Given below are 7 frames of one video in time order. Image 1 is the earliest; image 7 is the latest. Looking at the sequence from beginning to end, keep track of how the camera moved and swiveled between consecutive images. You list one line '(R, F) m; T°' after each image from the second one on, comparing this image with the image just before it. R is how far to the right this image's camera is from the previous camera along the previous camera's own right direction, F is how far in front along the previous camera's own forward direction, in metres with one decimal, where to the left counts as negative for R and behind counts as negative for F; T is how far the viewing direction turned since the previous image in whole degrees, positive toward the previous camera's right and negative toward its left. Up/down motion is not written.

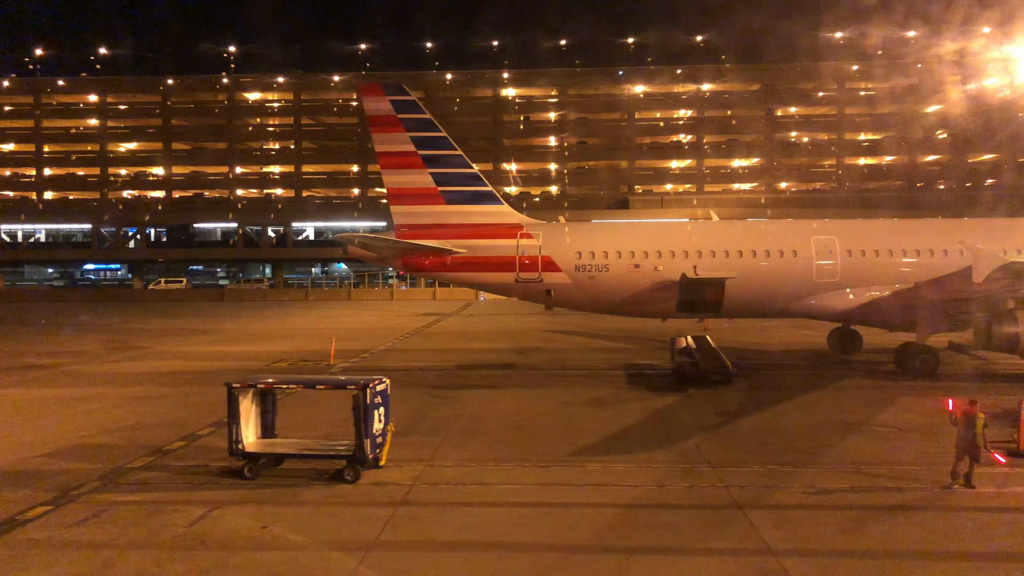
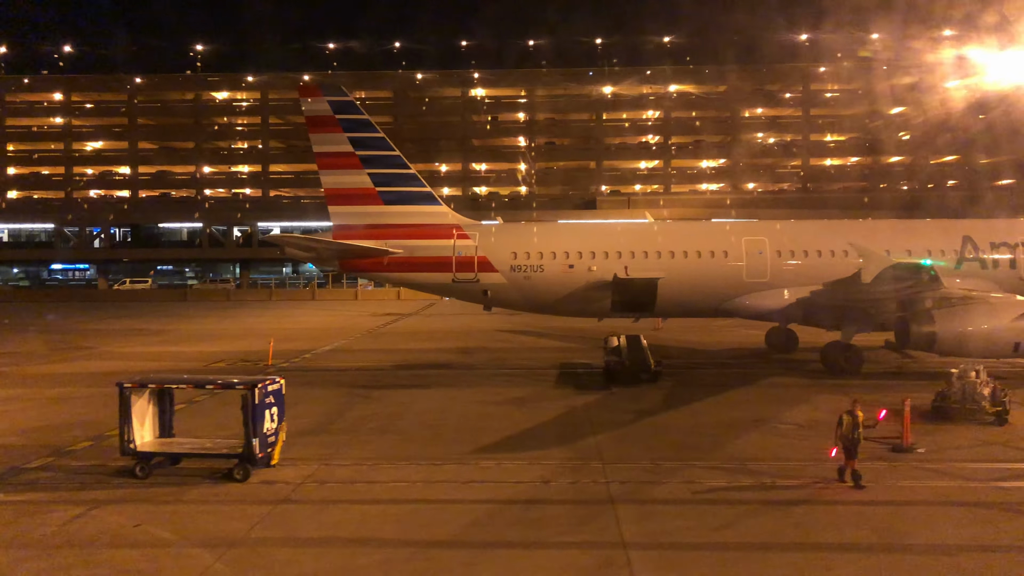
(+0.8, -0.1) m; +1°
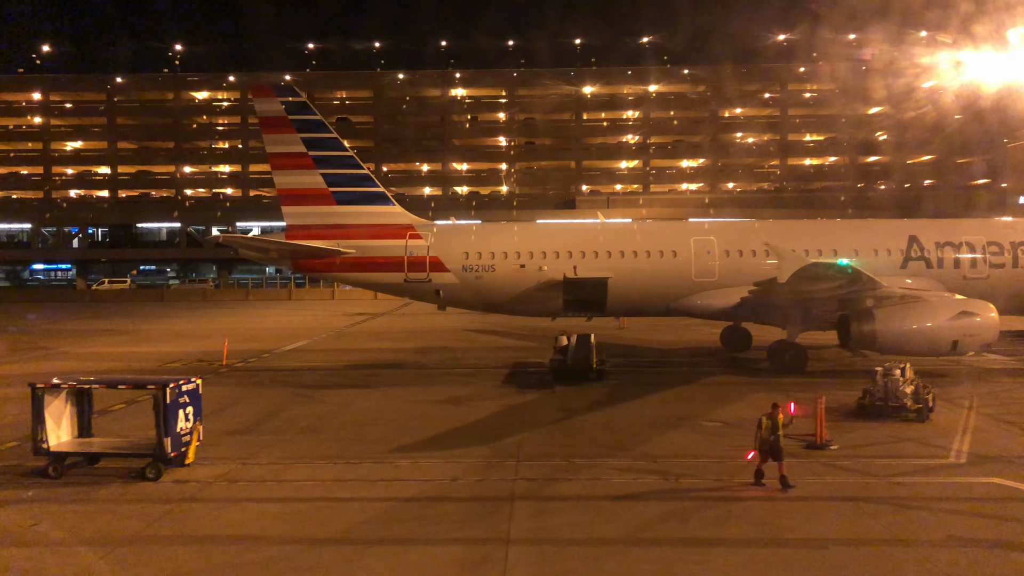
(+0.7, -0.1) m; +1°
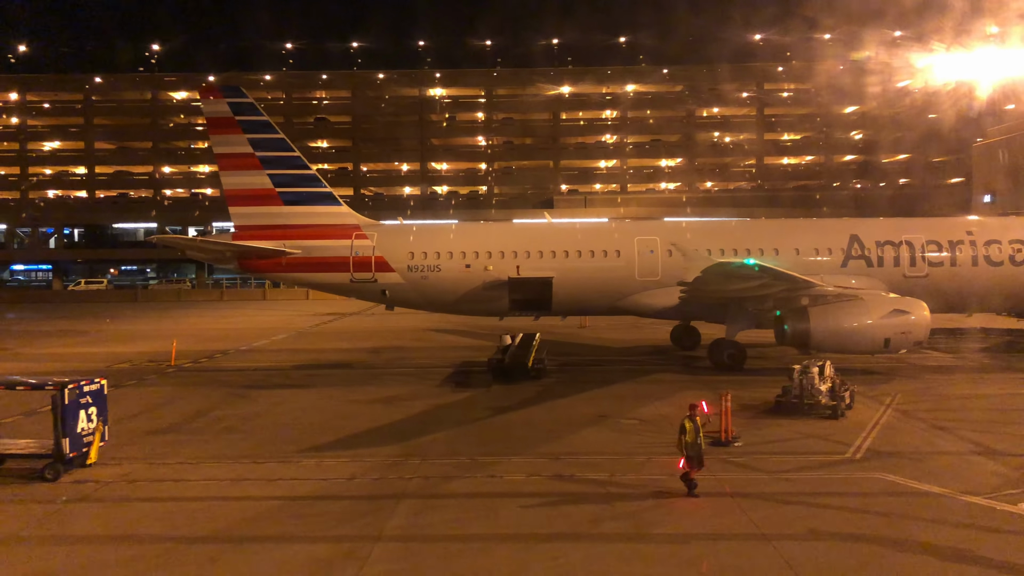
(+0.9, -0.1) m; +1°
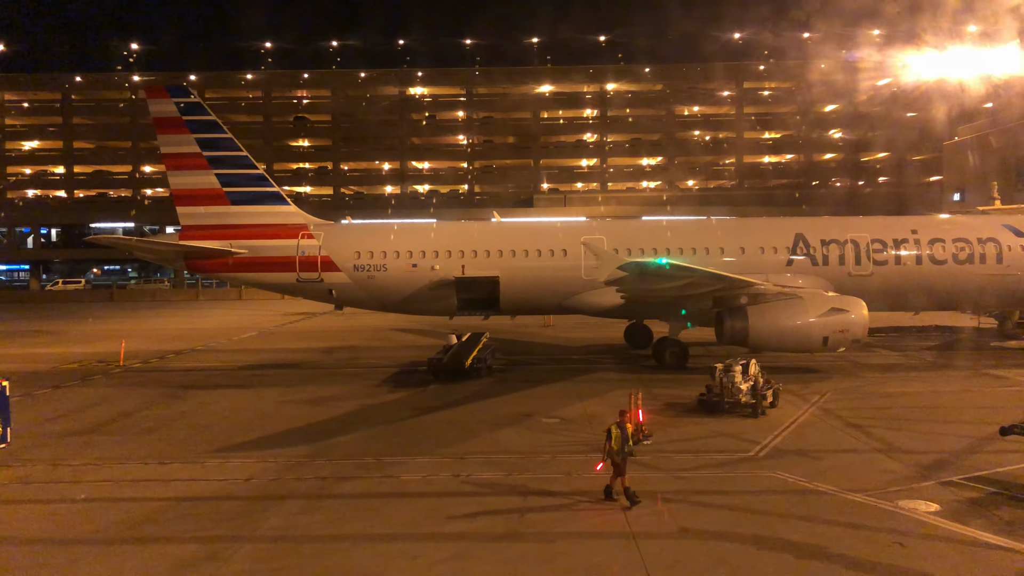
(+0.9, 0.0) m; 0°
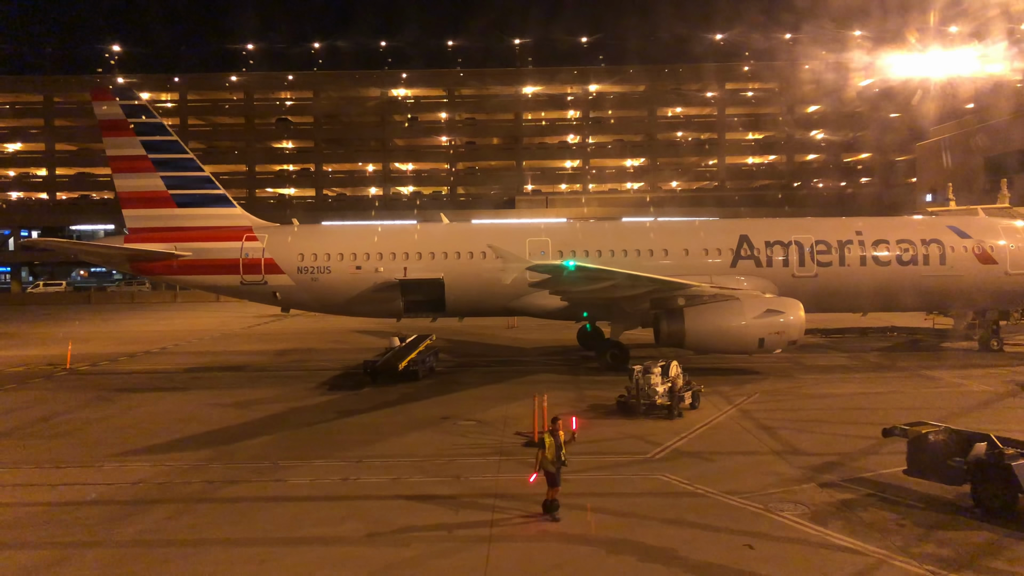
(+1.0, 0.0) m; 0°
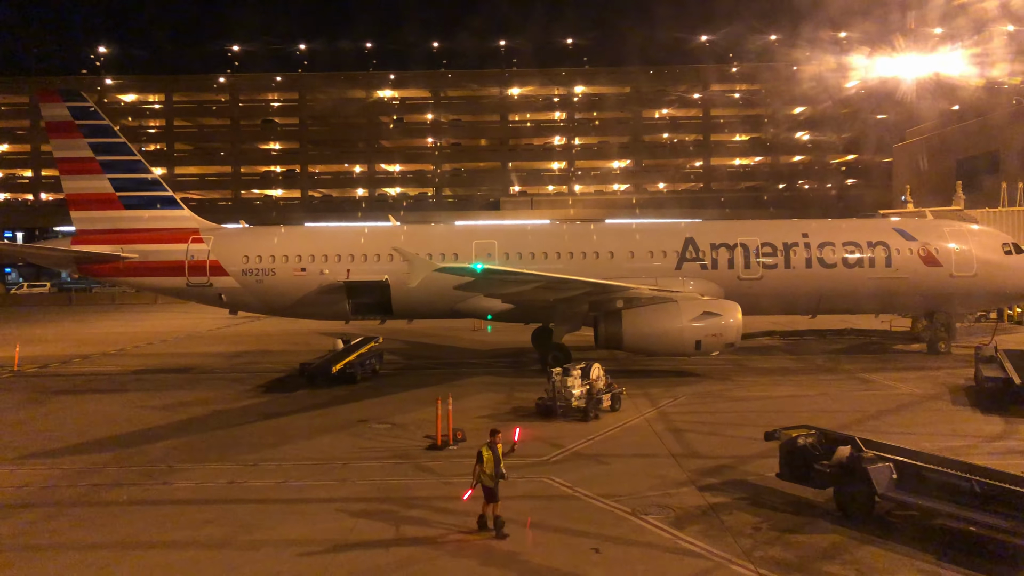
(+1.0, 0.0) m; 0°
